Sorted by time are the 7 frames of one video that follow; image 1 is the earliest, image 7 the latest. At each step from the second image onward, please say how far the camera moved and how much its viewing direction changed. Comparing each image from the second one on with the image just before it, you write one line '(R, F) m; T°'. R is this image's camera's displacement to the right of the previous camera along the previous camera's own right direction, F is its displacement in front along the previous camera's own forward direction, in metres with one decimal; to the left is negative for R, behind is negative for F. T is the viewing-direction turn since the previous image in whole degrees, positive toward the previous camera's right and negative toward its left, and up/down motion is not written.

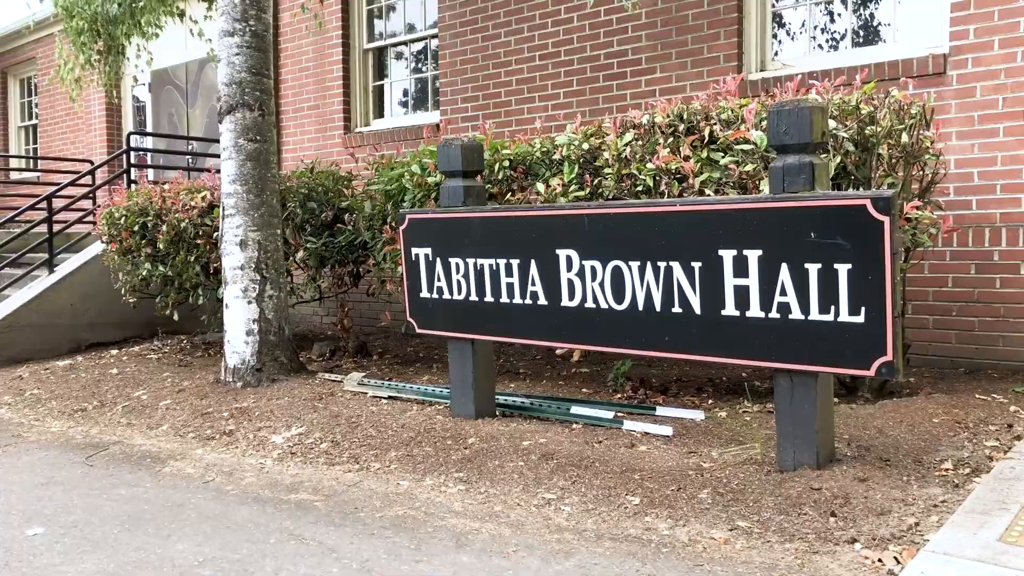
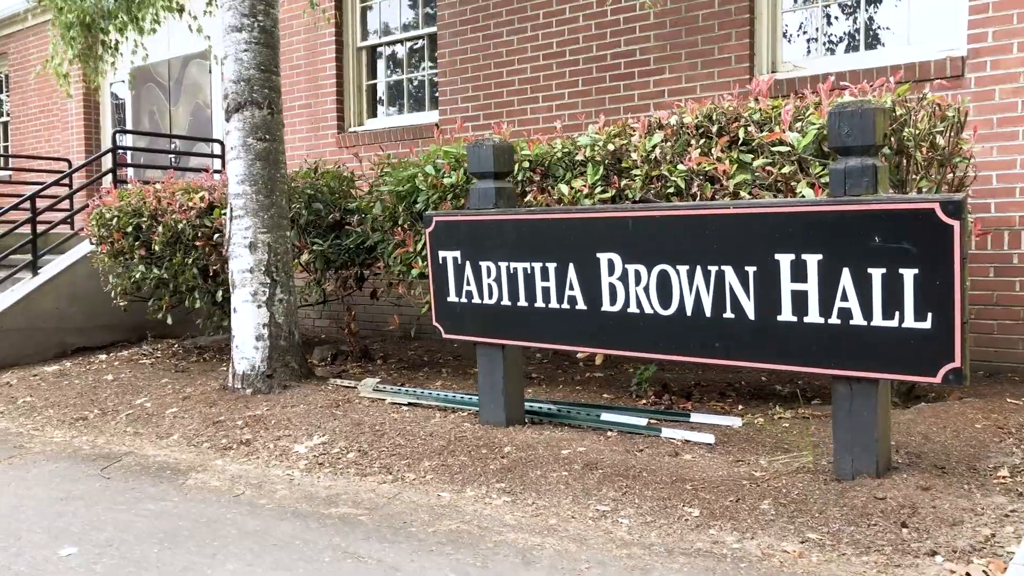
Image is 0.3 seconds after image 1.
(-0.3, +0.1) m; +2°
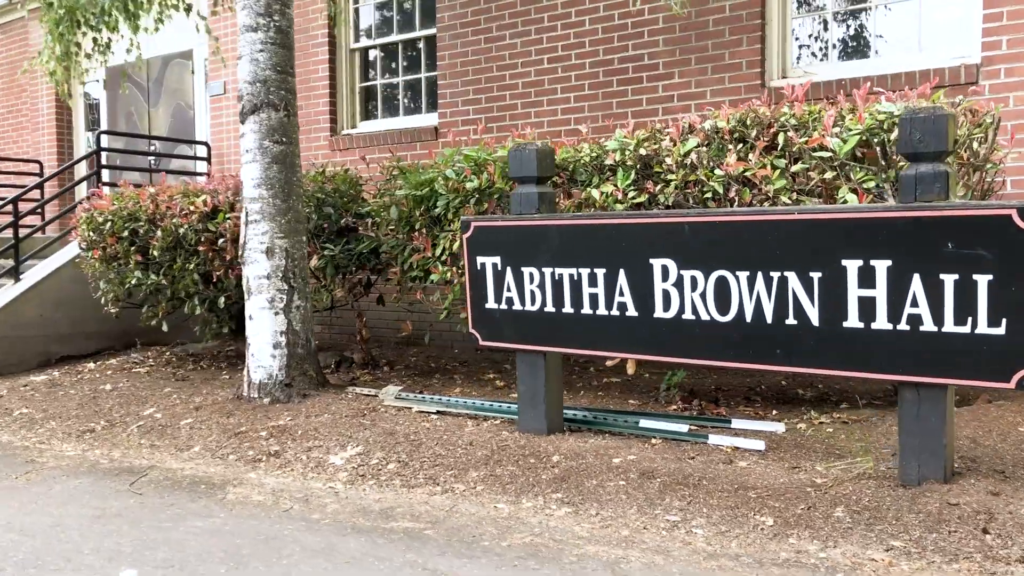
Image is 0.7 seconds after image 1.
(-0.4, +0.1) m; +3°
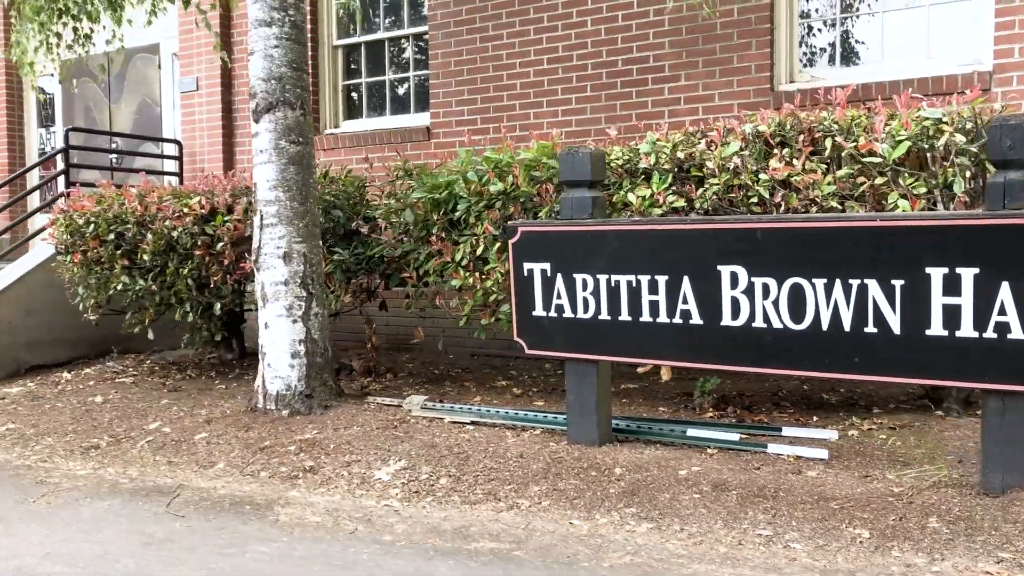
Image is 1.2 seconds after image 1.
(-0.5, +0.1) m; +4°
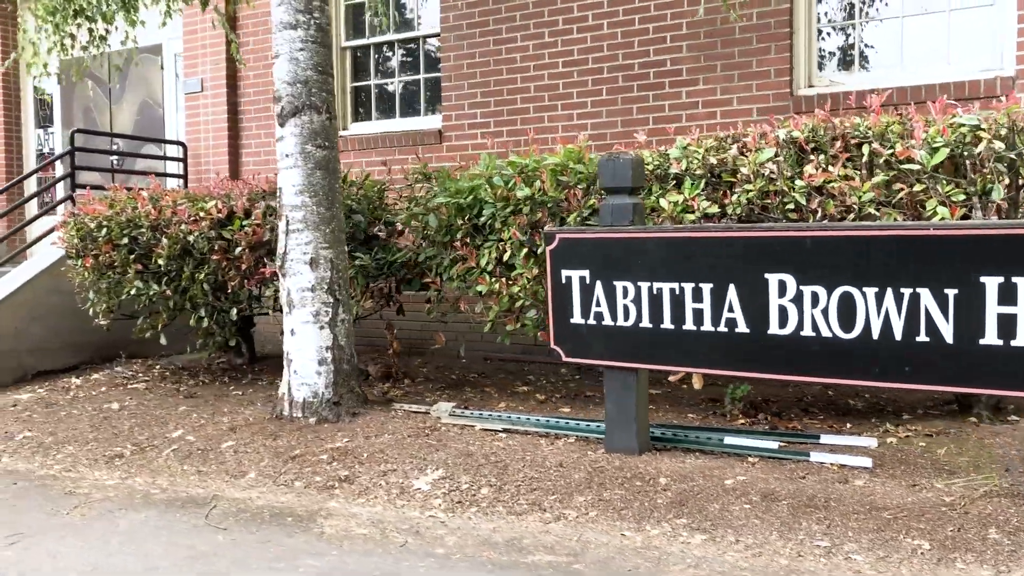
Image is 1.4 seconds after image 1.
(-0.2, 0.0) m; +1°
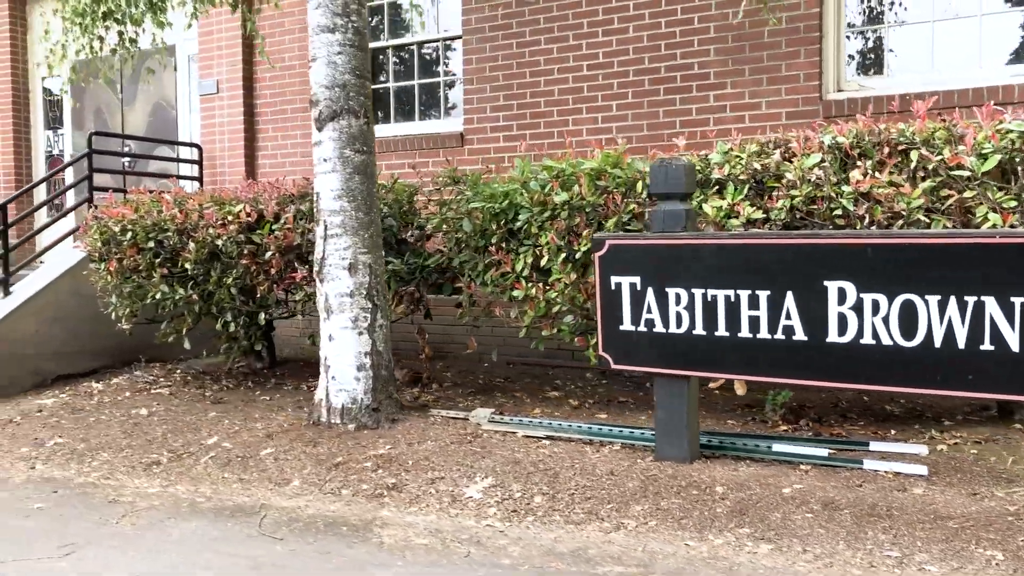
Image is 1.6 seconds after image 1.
(-0.3, 0.0) m; 0°
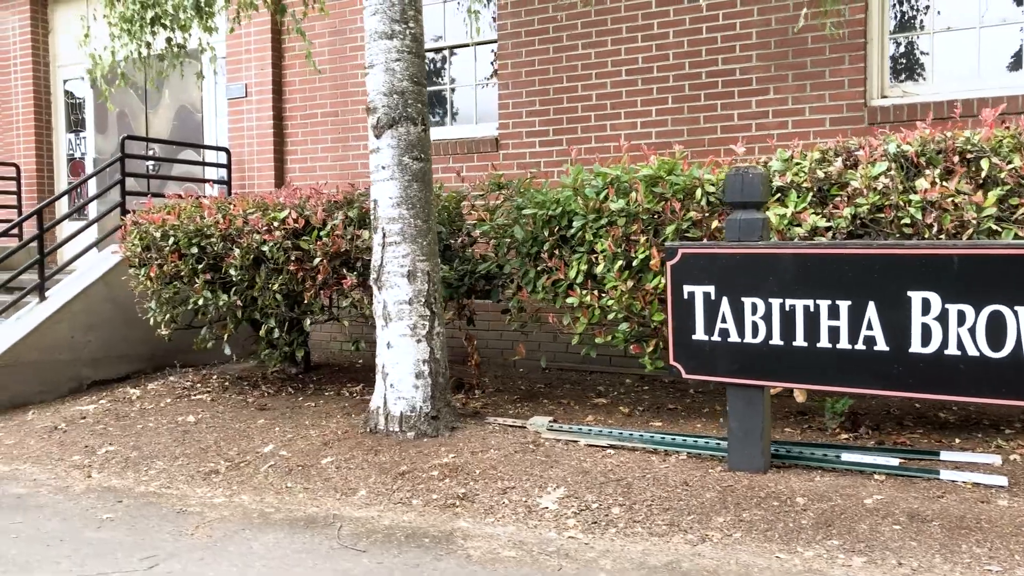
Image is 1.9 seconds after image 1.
(-0.3, 0.0) m; 0°
